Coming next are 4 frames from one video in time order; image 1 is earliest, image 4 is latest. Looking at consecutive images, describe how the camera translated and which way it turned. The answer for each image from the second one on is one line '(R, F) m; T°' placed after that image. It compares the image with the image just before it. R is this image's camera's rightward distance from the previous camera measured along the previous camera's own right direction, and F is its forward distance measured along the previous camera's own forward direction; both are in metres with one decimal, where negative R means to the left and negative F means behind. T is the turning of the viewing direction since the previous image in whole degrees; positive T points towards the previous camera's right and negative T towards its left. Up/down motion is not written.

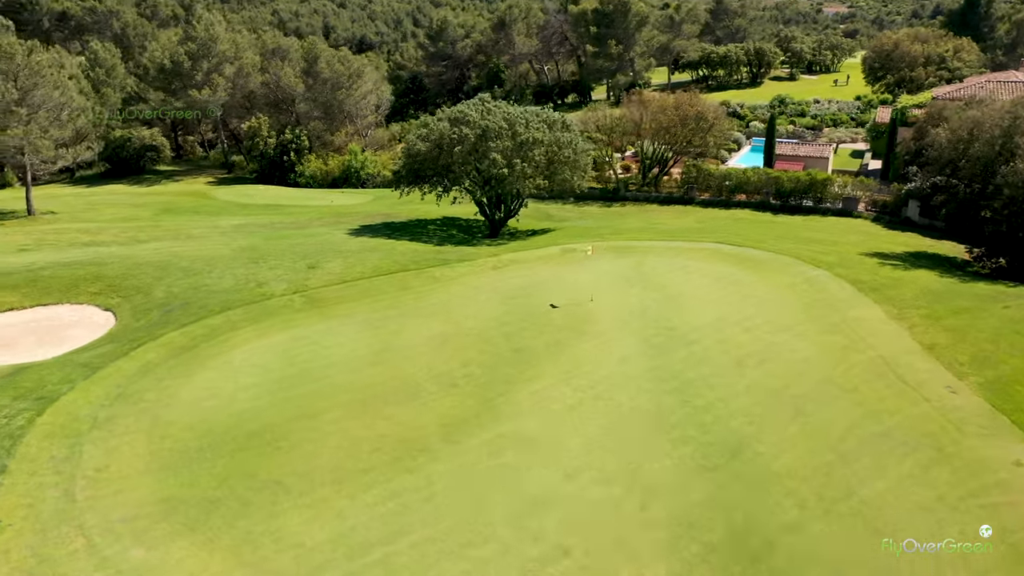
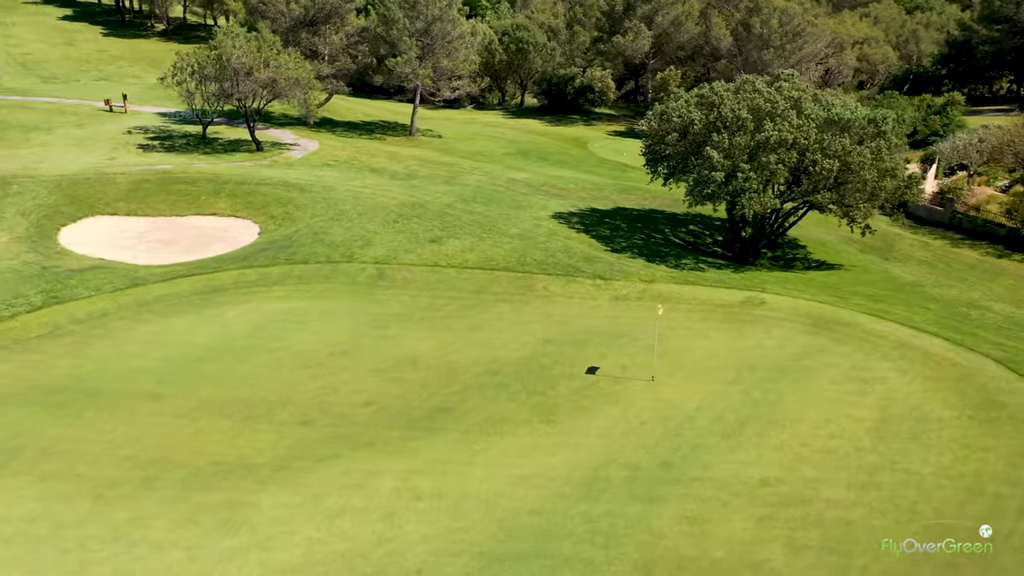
(+12.9, +11.8) m; -38°
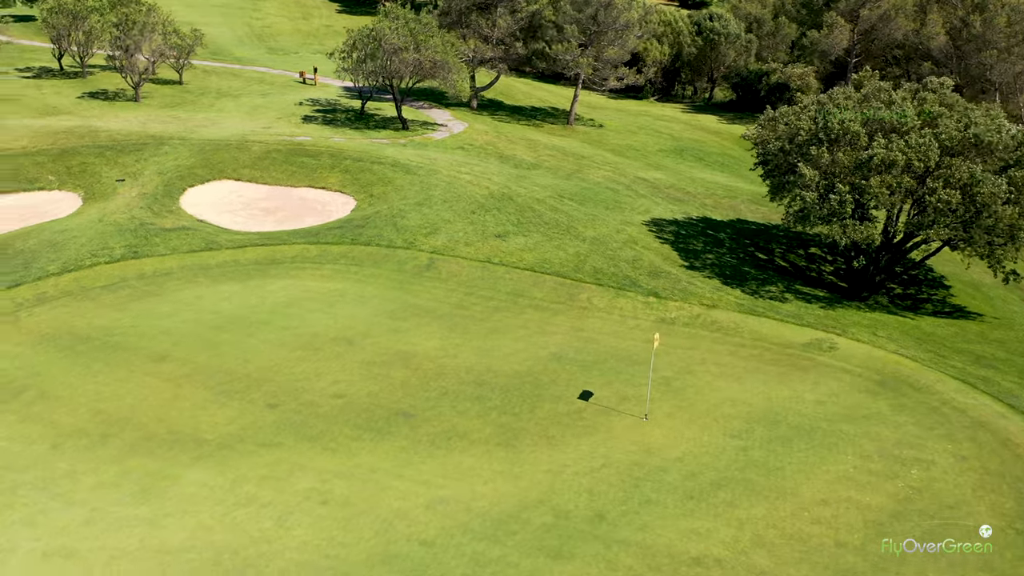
(+5.4, +2.1) m; -15°
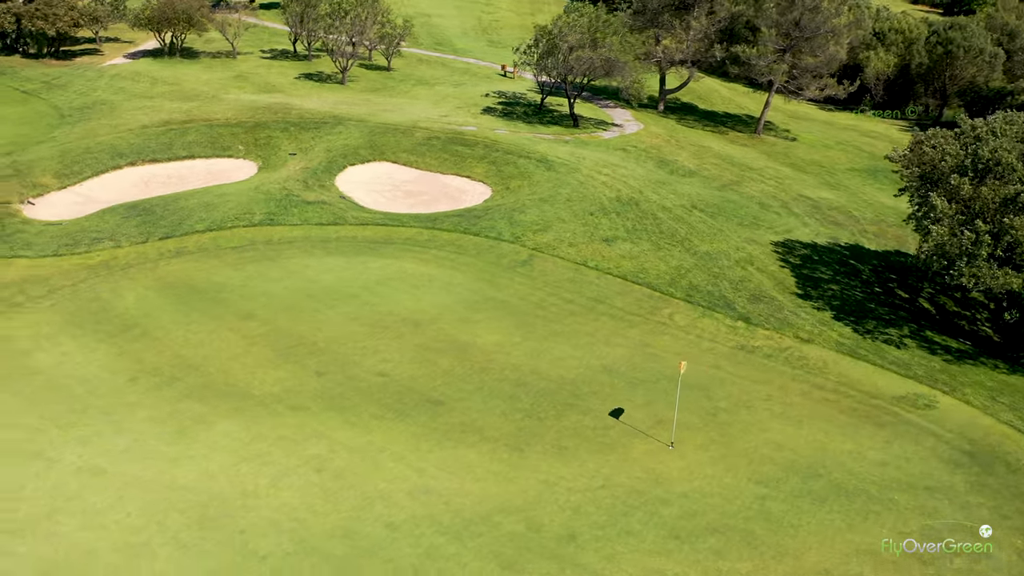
(+4.2, +0.8) m; -16°
